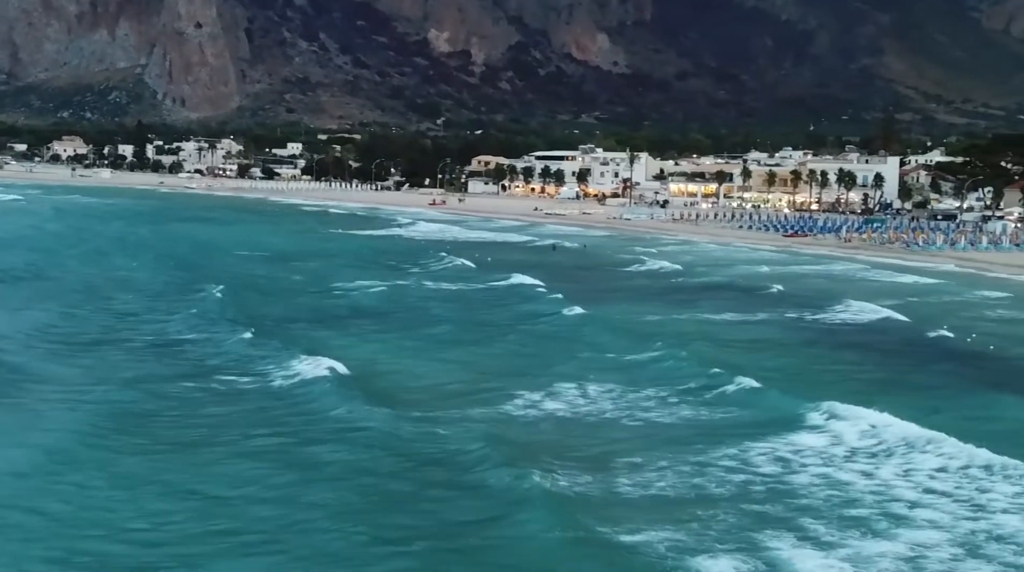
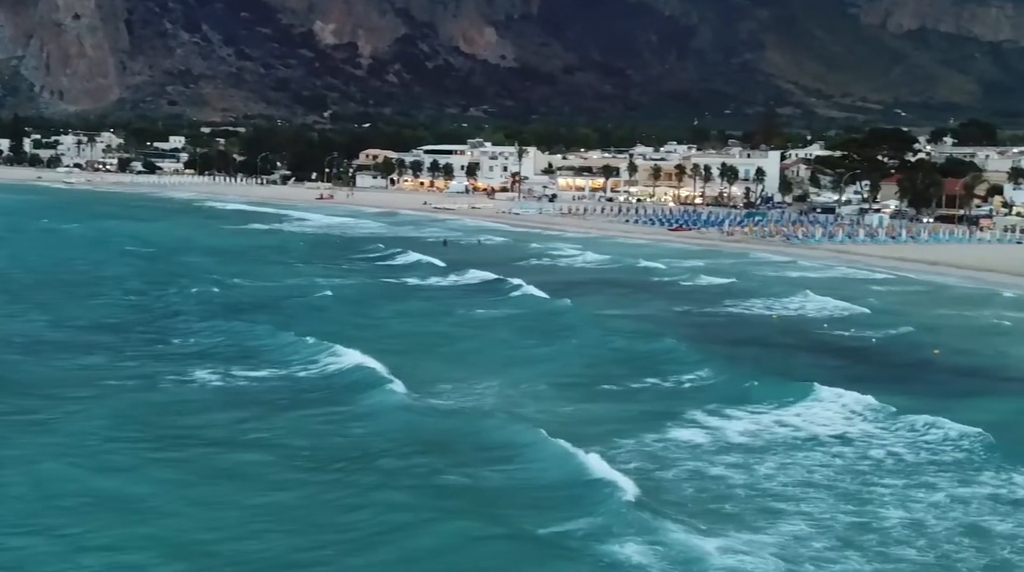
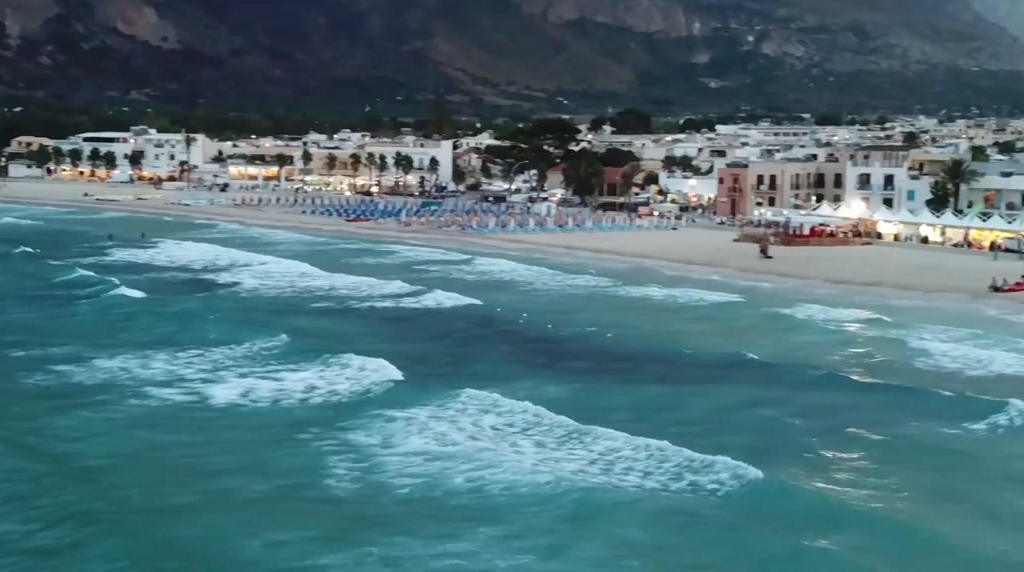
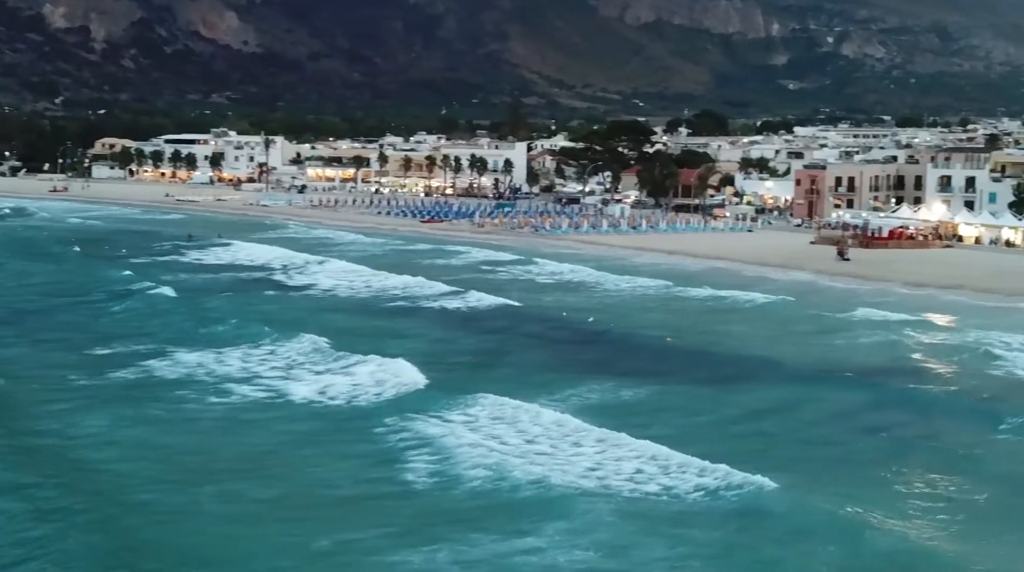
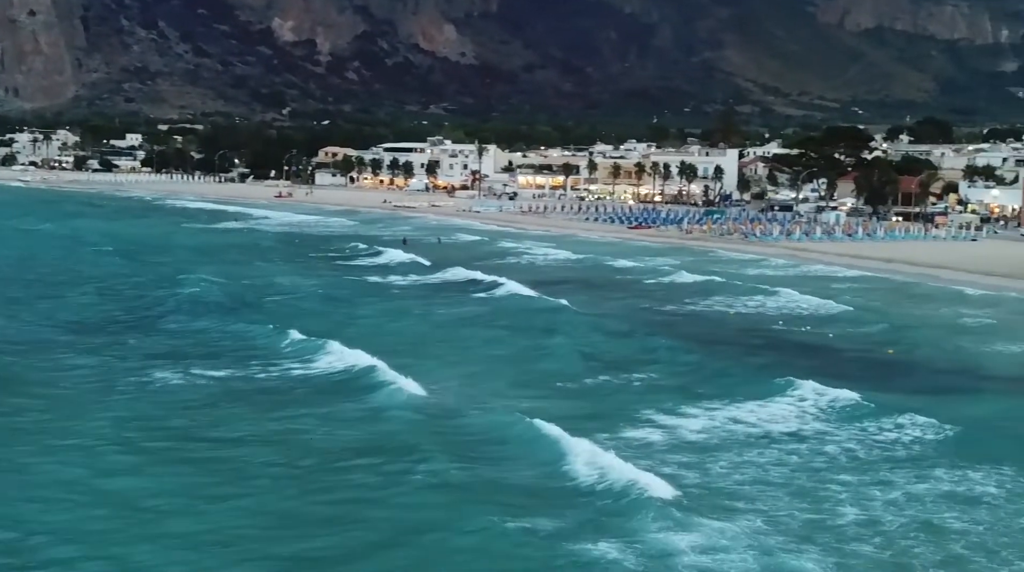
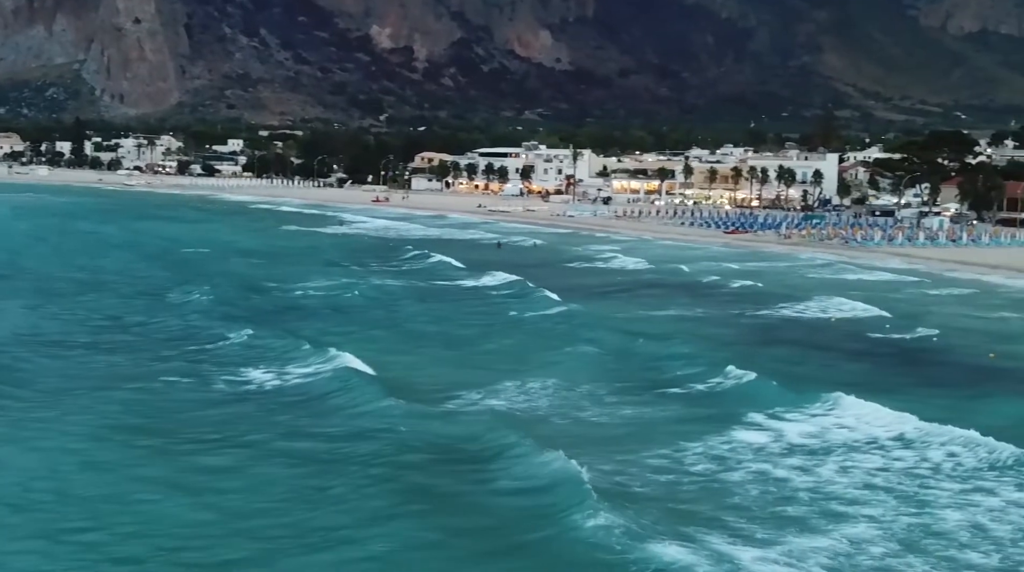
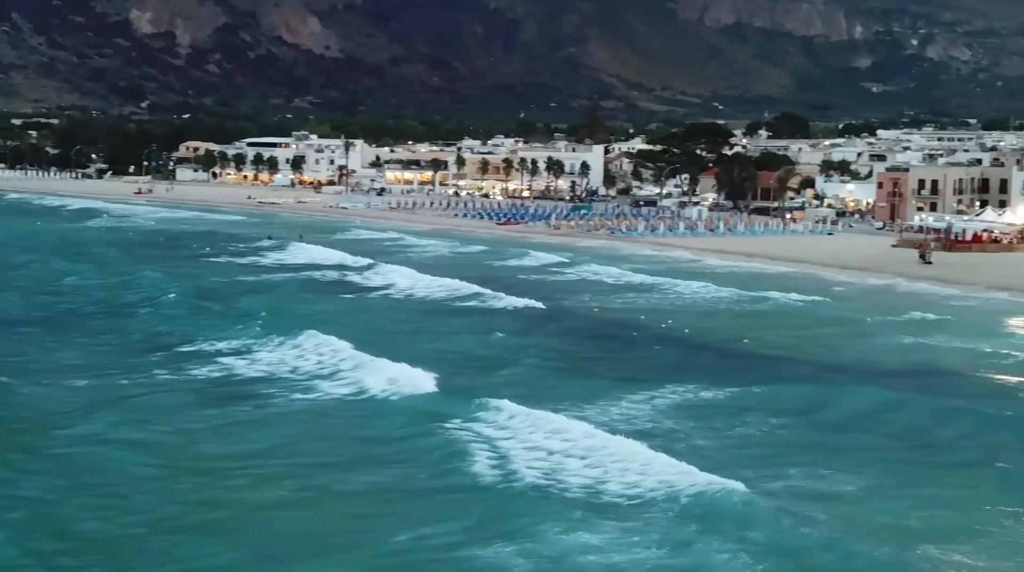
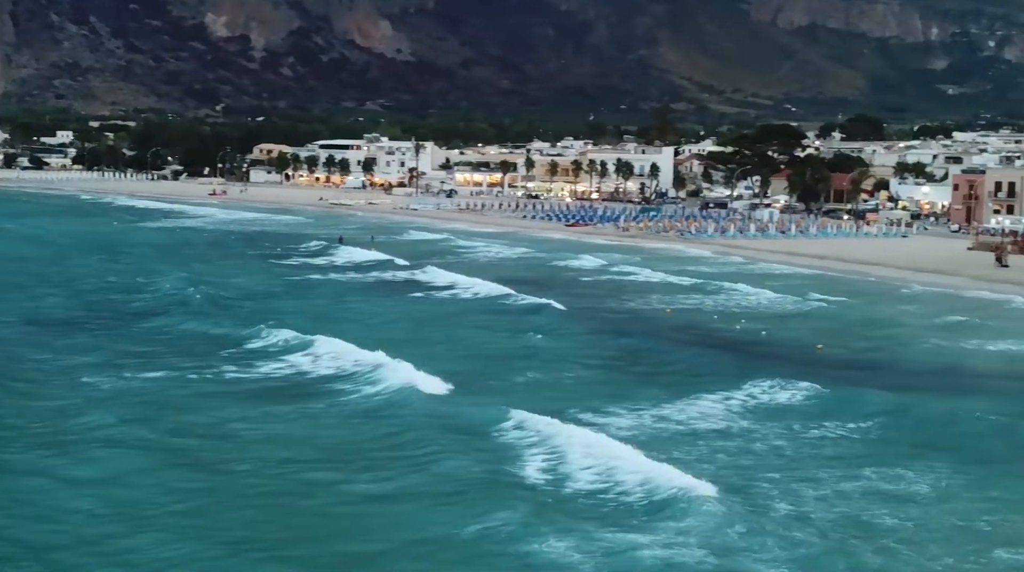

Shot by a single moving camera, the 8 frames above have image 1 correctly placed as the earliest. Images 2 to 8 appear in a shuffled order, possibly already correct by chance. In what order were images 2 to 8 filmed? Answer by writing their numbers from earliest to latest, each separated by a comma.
6, 2, 5, 8, 7, 4, 3
